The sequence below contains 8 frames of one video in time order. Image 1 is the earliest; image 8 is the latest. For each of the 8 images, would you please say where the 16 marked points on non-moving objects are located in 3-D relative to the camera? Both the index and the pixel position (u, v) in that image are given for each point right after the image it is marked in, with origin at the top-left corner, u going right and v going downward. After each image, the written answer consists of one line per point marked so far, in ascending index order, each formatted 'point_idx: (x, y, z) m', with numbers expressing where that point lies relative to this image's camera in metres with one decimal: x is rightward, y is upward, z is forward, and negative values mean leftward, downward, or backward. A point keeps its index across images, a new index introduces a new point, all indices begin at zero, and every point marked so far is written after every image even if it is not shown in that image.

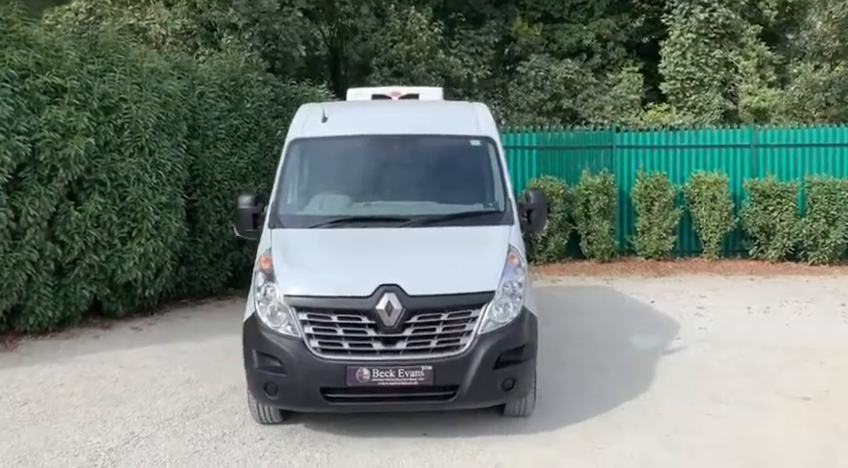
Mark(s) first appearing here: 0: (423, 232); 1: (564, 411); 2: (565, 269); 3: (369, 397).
0: (0.0, 0.0, +4.7) m
1: (+0.9, -1.2, +5.0) m
2: (+2.3, -0.6, +12.2) m
3: (-0.3, -0.9, +4.2) m
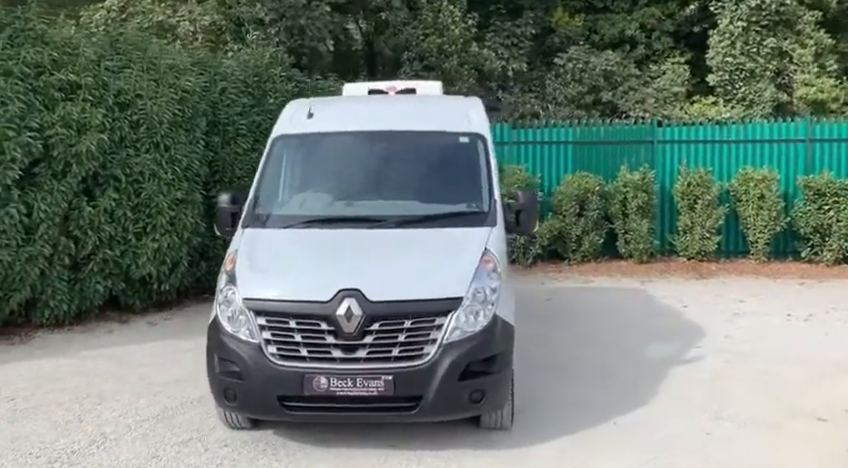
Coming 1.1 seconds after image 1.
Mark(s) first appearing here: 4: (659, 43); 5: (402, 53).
0: (-0.2, 0.0, +4.4) m
1: (+0.8, -1.2, +4.8) m
2: (+2.8, -0.6, +11.8) m
3: (-0.5, -1.0, +4.0) m
4: (+5.3, +4.4, +16.8) m
5: (-0.6, +3.3, +13.4) m
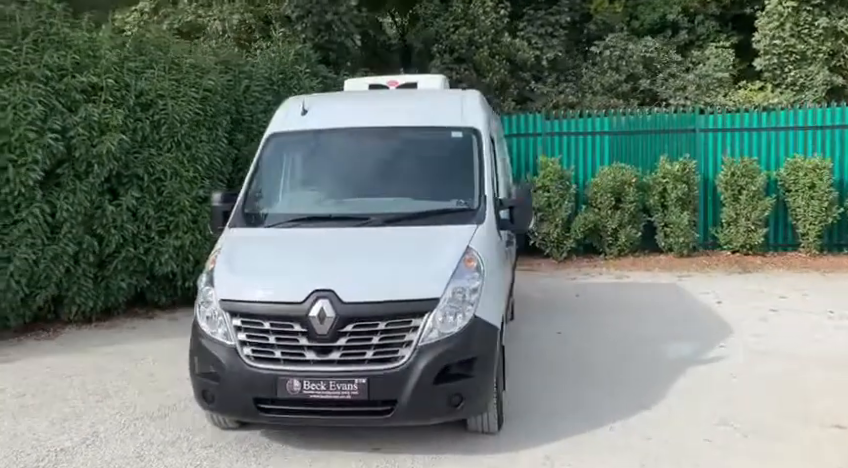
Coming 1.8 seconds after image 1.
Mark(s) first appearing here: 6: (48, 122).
0: (-0.3, 0.0, +4.3) m
1: (+0.7, -1.2, +4.6) m
2: (+3.4, -0.5, +11.4) m
3: (-0.7, -1.0, +3.9) m
4: (+6.2, +4.6, +16.2) m
5: (+0.1, +3.4, +13.3) m
6: (-3.6, +1.1, +7.0) m
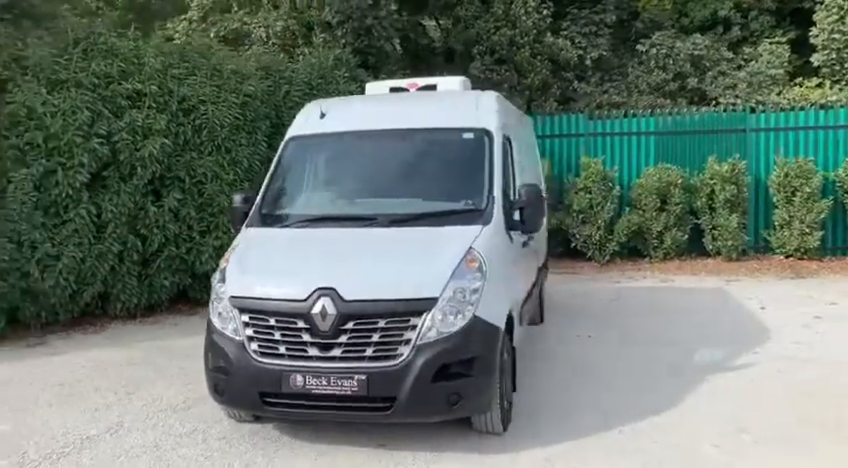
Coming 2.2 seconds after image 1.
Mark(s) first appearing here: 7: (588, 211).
0: (-0.2, 0.0, +4.4) m
1: (+0.8, -1.2, +4.6) m
2: (+4.0, -0.5, +11.1) m
3: (-0.7, -1.0, +4.0) m
4: (+7.2, +4.5, +15.7) m
5: (+0.9, +3.4, +13.3) m
6: (-3.3, +1.1, +7.4) m
7: (+2.6, +0.4, +11.3) m
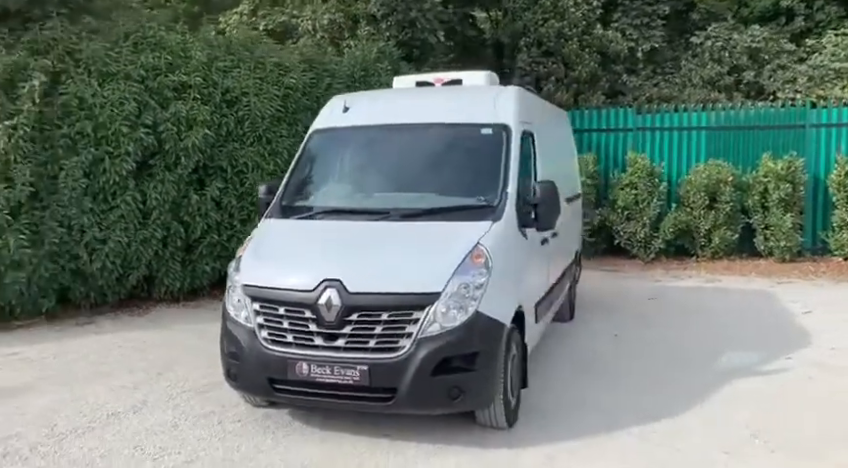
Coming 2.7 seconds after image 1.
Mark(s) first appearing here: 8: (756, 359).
0: (-0.2, +0.1, +4.5) m
1: (+0.8, -1.2, +4.6) m
2: (+4.6, -0.5, +10.8) m
3: (-0.6, -0.9, +4.2) m
4: (+8.3, +4.5, +15.0) m
5: (+1.8, +3.5, +13.2) m
6: (-3.0, +1.2, +7.7) m
7: (+3.2, +0.4, +11.1) m
8: (+2.8, -1.0, +6.1) m
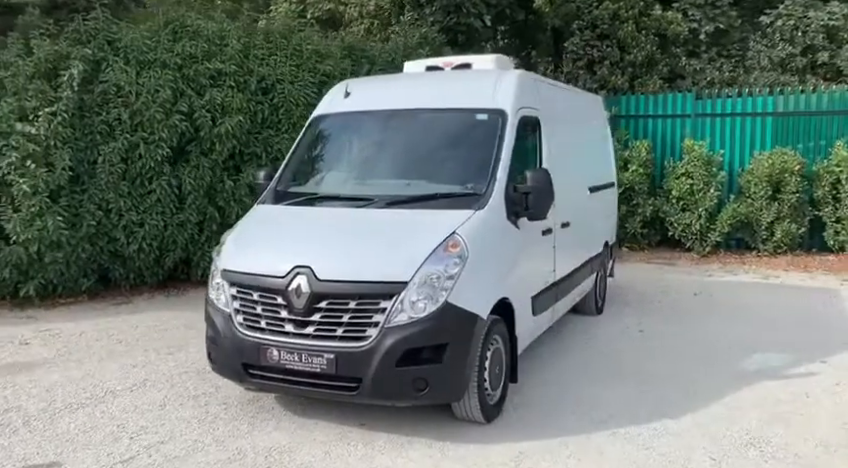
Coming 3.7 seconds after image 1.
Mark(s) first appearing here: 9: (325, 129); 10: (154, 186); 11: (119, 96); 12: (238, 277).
0: (-0.3, +0.1, +4.4) m
1: (+0.7, -1.1, +4.4) m
2: (+5.2, -0.4, +10.2) m
3: (-0.8, -0.8, +4.1) m
4: (+9.5, +4.6, +13.8) m
5: (+2.7, +3.7, +12.8) m
6: (-2.7, +1.4, +7.9) m
7: (+3.9, +0.5, +10.6) m
8: (+2.8, -1.0, +5.7) m
9: (-0.7, +0.8, +5.3) m
10: (-2.9, +0.5, +7.8) m
11: (-3.2, +1.4, +7.6) m
12: (-1.1, -0.2, +4.2) m
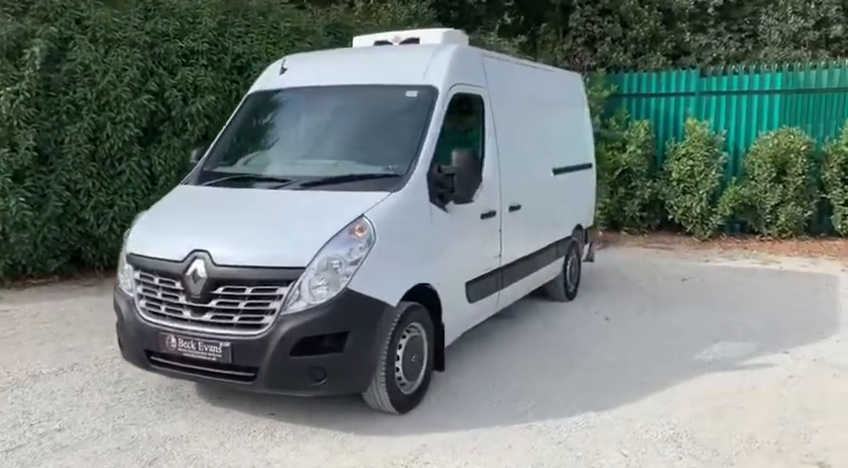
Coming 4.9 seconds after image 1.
0: (-0.8, +0.2, +4.2) m
1: (+0.2, -1.0, +4.2) m
2: (+5.0, -0.2, +9.7) m
3: (-1.3, -0.7, +4.0) m
4: (+9.5, +4.9, +12.9) m
5: (+2.7, +4.0, +12.3) m
6: (-3.0, +1.6, +7.8) m
7: (+3.7, +0.8, +10.1) m
8: (+2.4, -0.9, +5.3) m
9: (-1.1, +0.9, +5.1) m
10: (-3.2, +0.7, +7.7) m
11: (-3.5, +1.6, +7.5) m
12: (-1.6, -0.1, +4.1) m
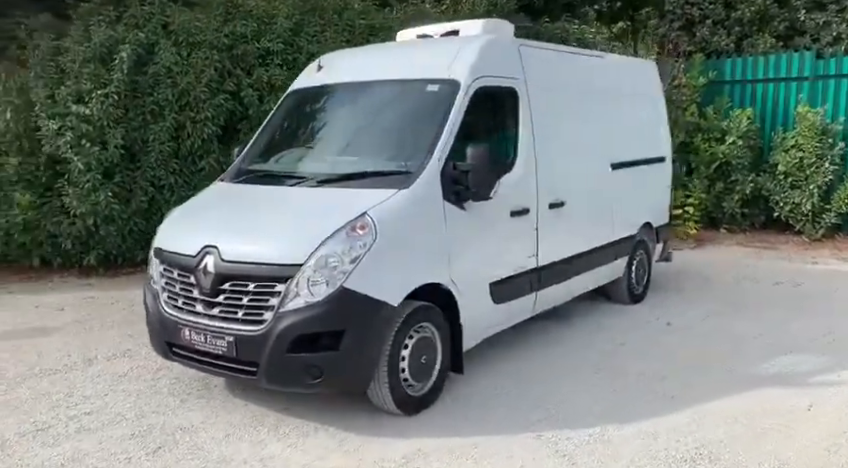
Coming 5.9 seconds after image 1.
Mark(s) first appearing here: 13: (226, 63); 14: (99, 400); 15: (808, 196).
0: (-0.7, +0.2, +4.2) m
1: (+0.3, -1.0, +4.0) m
2: (+5.9, -0.2, +8.6) m
3: (-1.3, -0.7, +4.1) m
4: (+11.0, +4.9, +11.0) m
5: (+4.2, +4.0, +11.5) m
6: (-2.2, +1.7, +8.1) m
7: (+4.8, +0.8, +9.3) m
8: (+2.6, -0.9, +4.8) m
9: (-0.9, +0.9, +5.2) m
10: (-2.5, +0.8, +8.1) m
11: (-2.8, +1.7, +7.9) m
12: (-1.5, -0.1, +4.2) m
13: (-2.2, +1.9, +8.2) m
14: (-2.0, -1.0, +4.4) m
15: (+4.9, +0.5, +9.2) m
